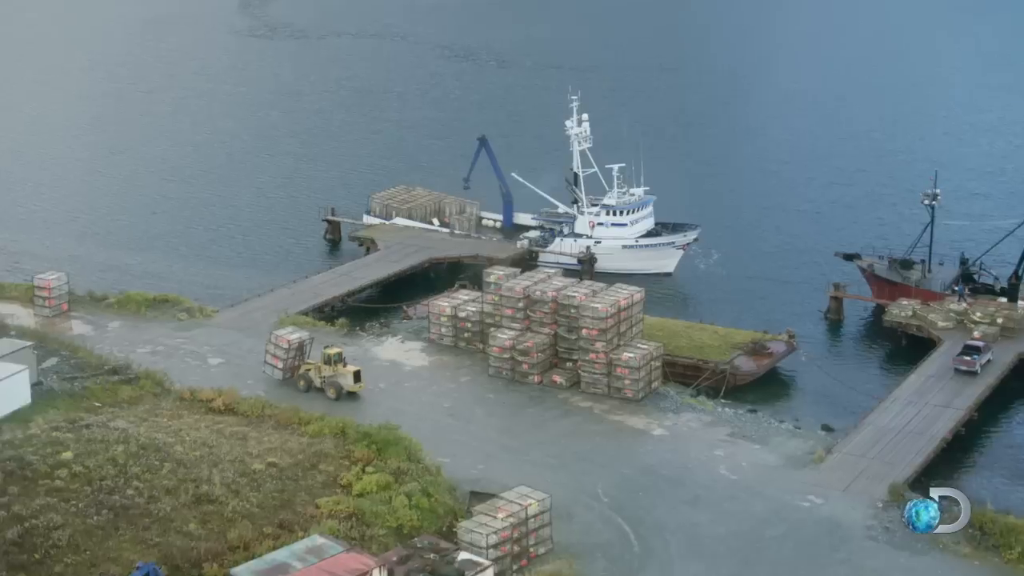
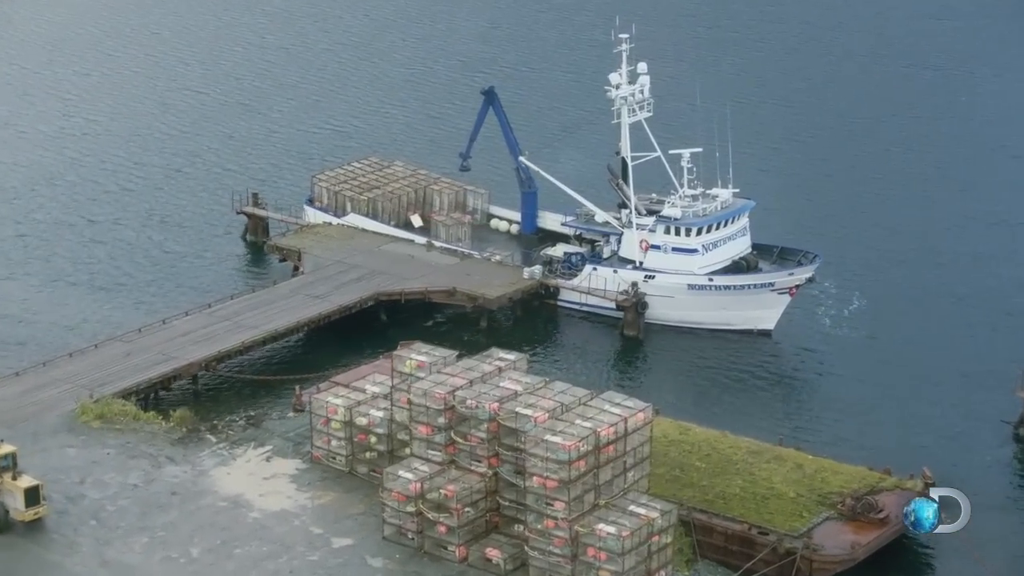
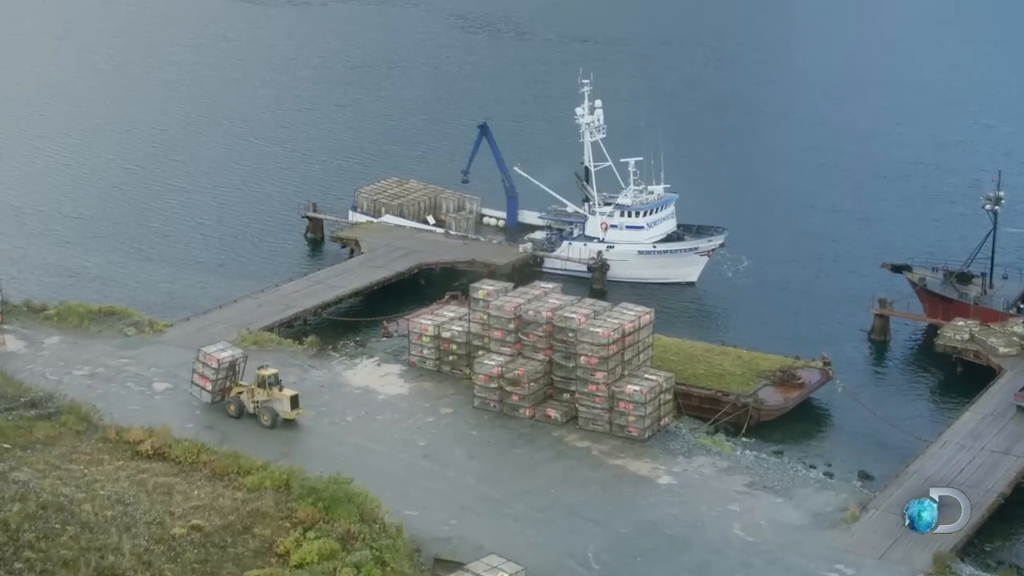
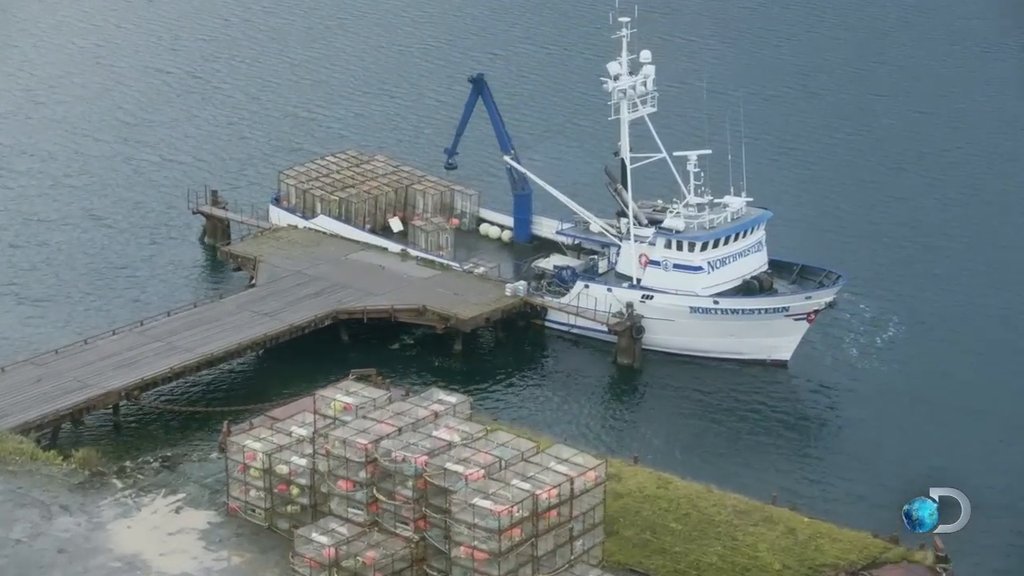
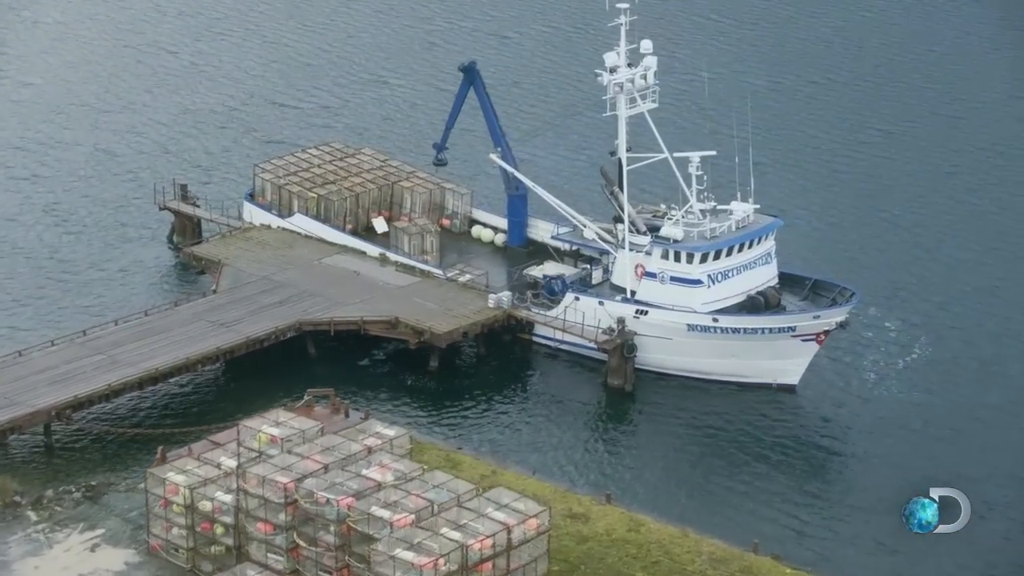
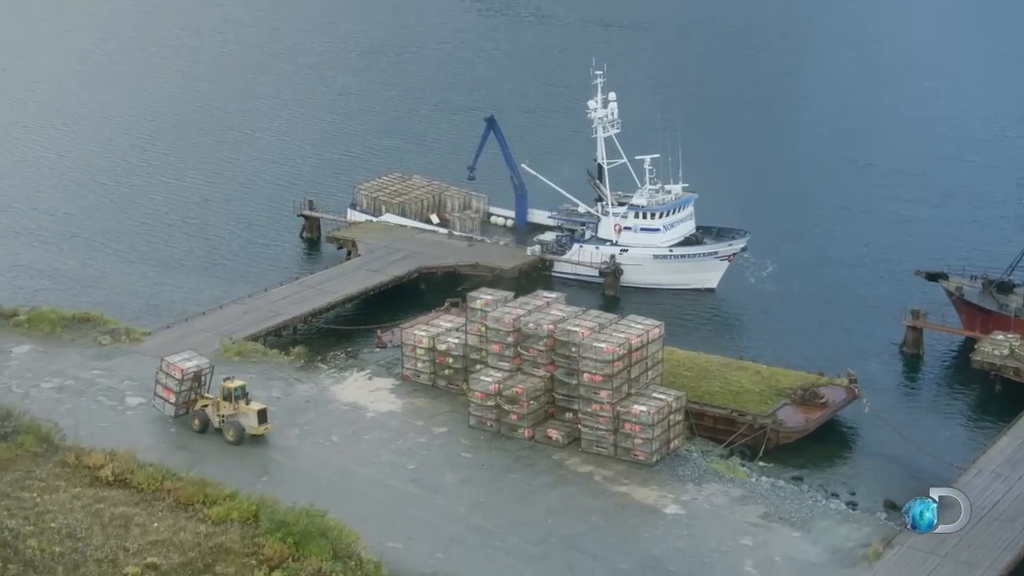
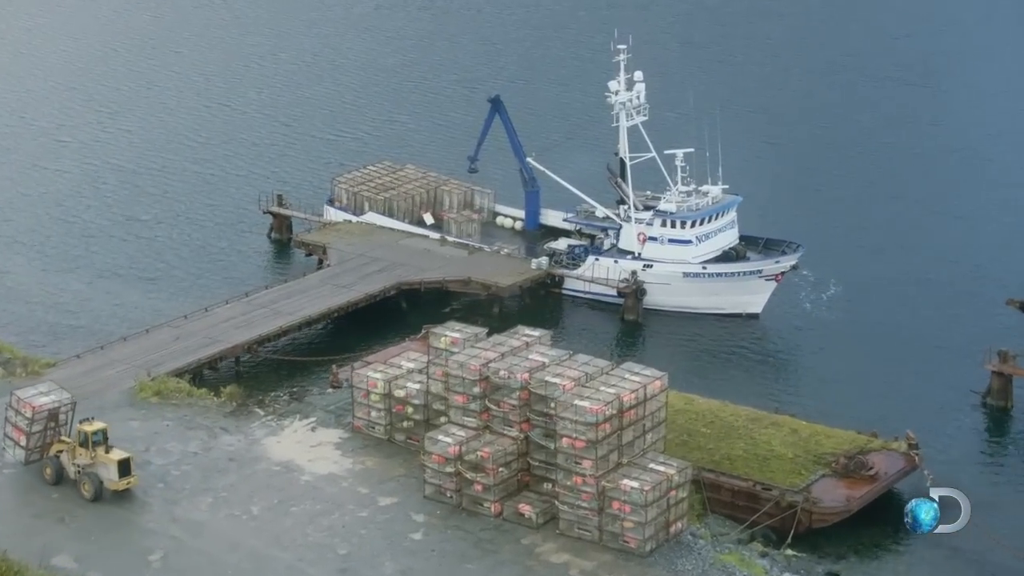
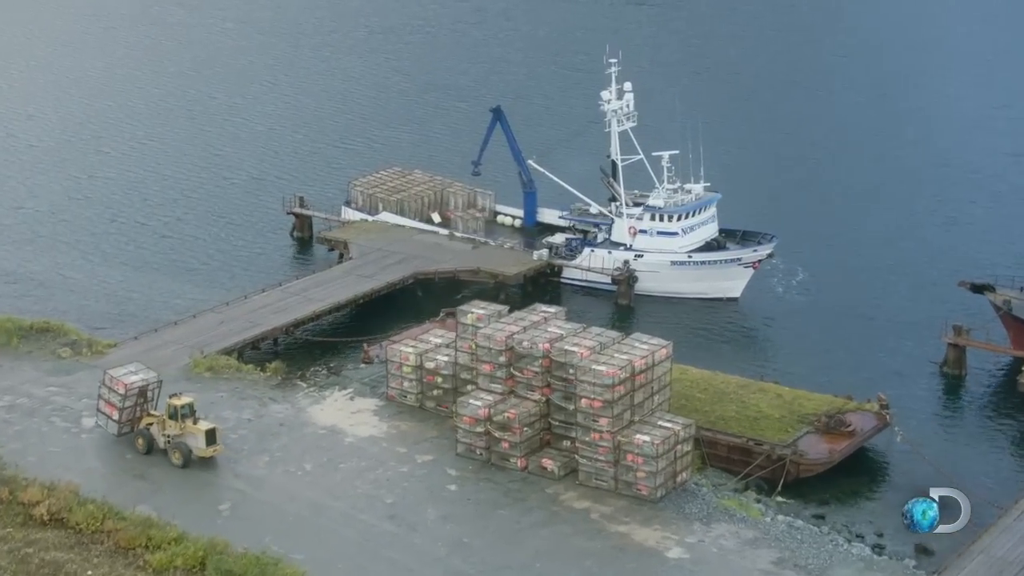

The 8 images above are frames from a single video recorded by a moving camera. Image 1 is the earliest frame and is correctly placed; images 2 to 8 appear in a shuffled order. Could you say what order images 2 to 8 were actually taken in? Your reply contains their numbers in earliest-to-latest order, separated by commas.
3, 6, 8, 7, 2, 4, 5
